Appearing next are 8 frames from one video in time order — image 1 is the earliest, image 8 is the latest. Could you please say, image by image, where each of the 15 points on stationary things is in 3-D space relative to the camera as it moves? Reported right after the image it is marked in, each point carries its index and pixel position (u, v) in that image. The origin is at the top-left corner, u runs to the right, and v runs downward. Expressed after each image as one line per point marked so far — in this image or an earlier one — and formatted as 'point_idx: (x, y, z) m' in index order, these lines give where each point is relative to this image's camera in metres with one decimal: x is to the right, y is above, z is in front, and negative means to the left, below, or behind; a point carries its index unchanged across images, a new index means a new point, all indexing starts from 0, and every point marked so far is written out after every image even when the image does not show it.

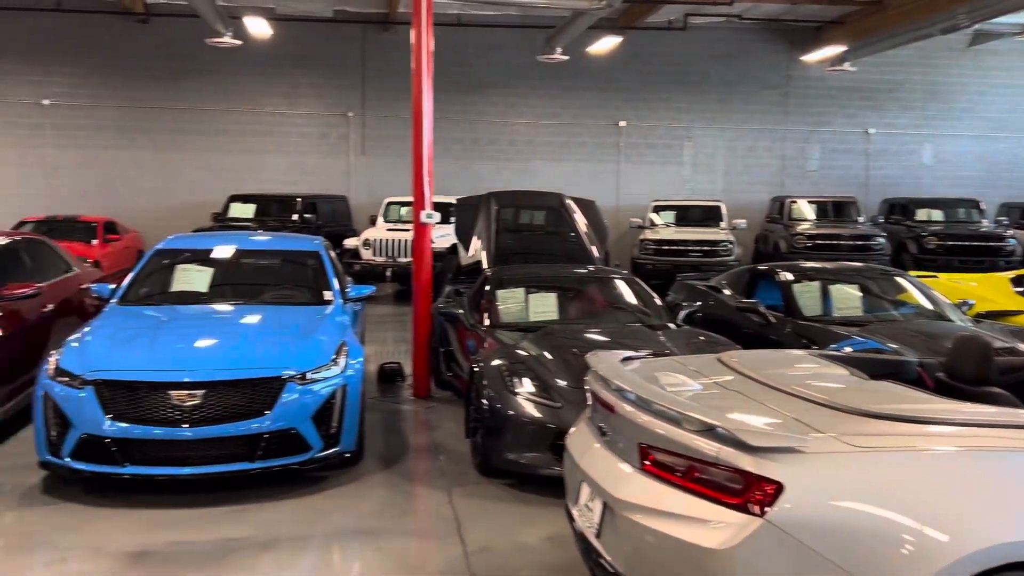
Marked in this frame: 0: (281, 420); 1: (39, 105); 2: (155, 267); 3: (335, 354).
0: (-1.1, -0.6, +4.0) m
1: (-7.6, +2.9, +13.5) m
2: (-2.3, +0.1, +5.6) m
3: (-0.9, -0.3, +4.4) m
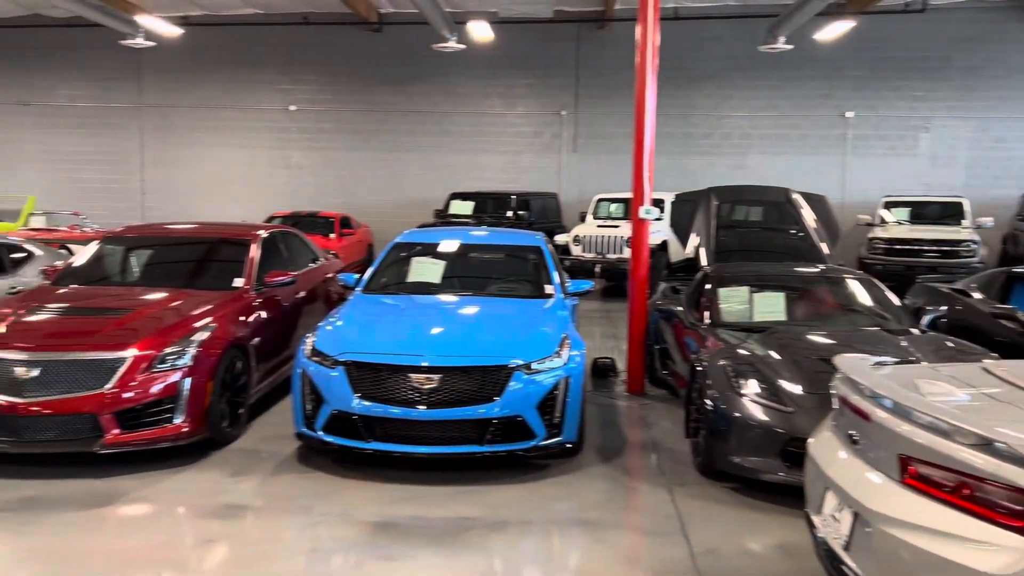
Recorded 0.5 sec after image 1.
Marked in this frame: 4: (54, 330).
0: (0.0, -0.6, +4.1) m
1: (-4.0, +3.1, +14.9) m
2: (-0.8, +0.2, +6.0) m
3: (+0.2, -0.3, +4.5) m
4: (-2.3, -0.2, +4.3) m
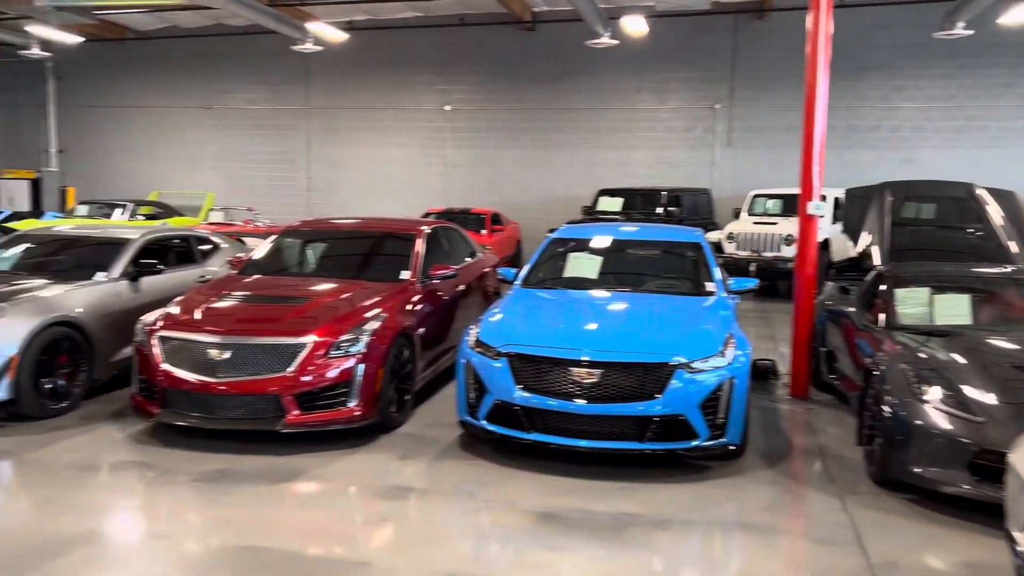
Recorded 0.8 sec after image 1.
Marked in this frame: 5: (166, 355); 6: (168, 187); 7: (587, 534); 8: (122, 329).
0: (+0.8, -0.6, +4.1) m
1: (-1.3, +3.2, +15.3) m
2: (+0.3, +0.2, +6.0) m
3: (+1.1, -0.3, +4.4) m
4: (-1.5, -0.1, +4.7) m
5: (-1.8, -0.4, +4.5) m
6: (-6.9, +2.0, +16.8) m
7: (+0.3, -1.0, +3.6) m
8: (-2.5, -0.3, +5.4) m
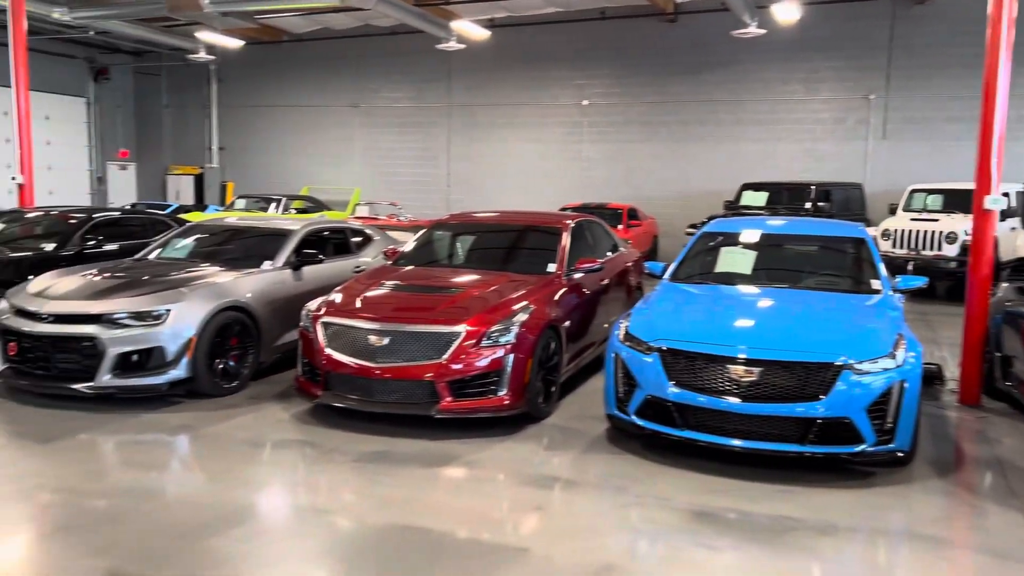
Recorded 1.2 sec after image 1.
0: (+1.5, -0.6, +3.9) m
1: (+1.3, +3.3, +15.3) m
2: (+1.3, +0.3, +5.9) m
3: (+1.9, -0.3, +4.2) m
4: (-0.7, -0.1, +4.8) m
5: (-1.0, -0.3, +4.7) m
6: (-4.1, +2.2, +17.6) m
7: (+1.0, -1.0, +3.5) m
8: (-1.5, -0.2, +5.7) m
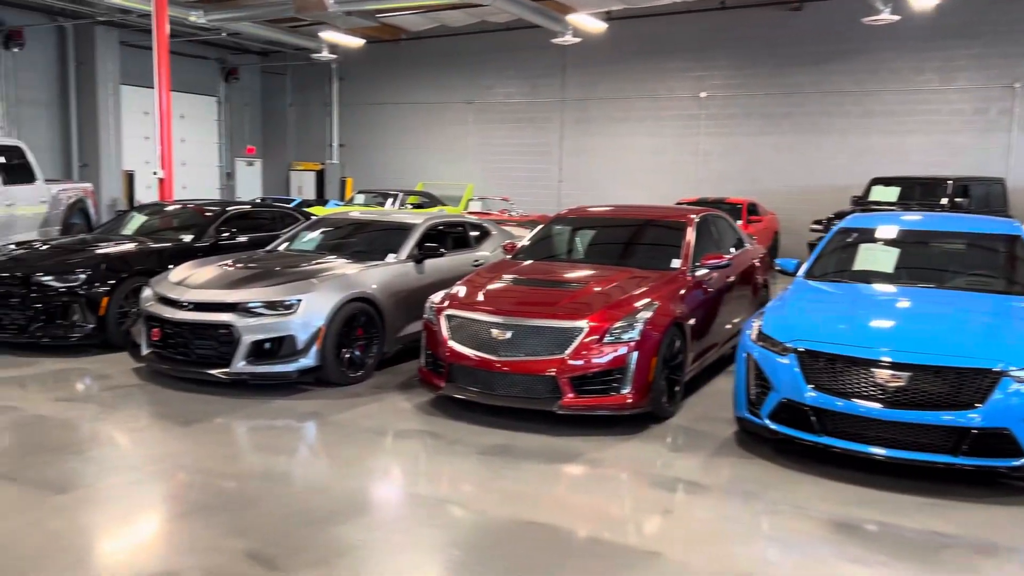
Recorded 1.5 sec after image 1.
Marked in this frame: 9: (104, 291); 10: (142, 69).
0: (+2.0, -0.6, +3.6) m
1: (+3.3, +3.3, +15.0) m
2: (+2.1, +0.3, +5.6) m
3: (+2.5, -0.3, +3.8) m
4: (0.0, -0.1, +4.8) m
5: (-0.3, -0.2, +4.7) m
6: (-1.7, +2.3, +17.9) m
7: (+1.5, -1.0, +3.3) m
8: (-0.7, -0.1, +5.8) m
9: (-2.9, 0.0, +6.0) m
10: (-7.5, +4.4, +17.2) m
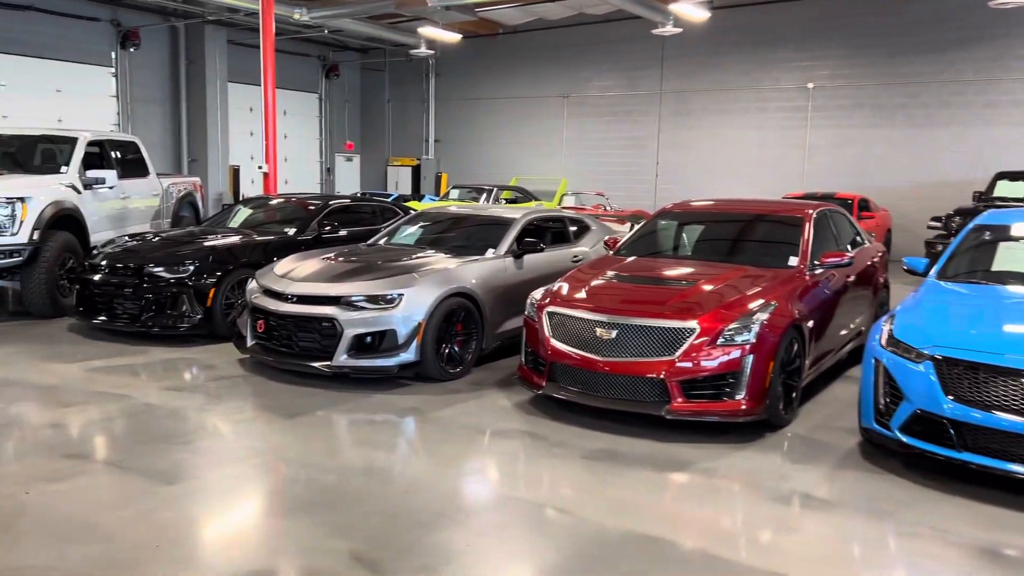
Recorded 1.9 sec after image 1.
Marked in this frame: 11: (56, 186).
0: (+2.5, -0.6, +3.2) m
1: (+5.0, +3.4, +14.3) m
2: (+2.8, +0.3, +5.2) m
3: (+2.9, -0.3, +3.4) m
4: (+0.6, 0.0, +4.6) m
5: (+0.2, -0.2, +4.6) m
6: (+0.3, +2.4, +17.8) m
7: (+1.9, -1.0, +2.9) m
8: (0.0, -0.1, +5.7) m
9: (-2.1, 0.0, +6.1) m
10: (-5.5, +4.6, +17.7) m
11: (-3.8, +0.9, +7.1) m
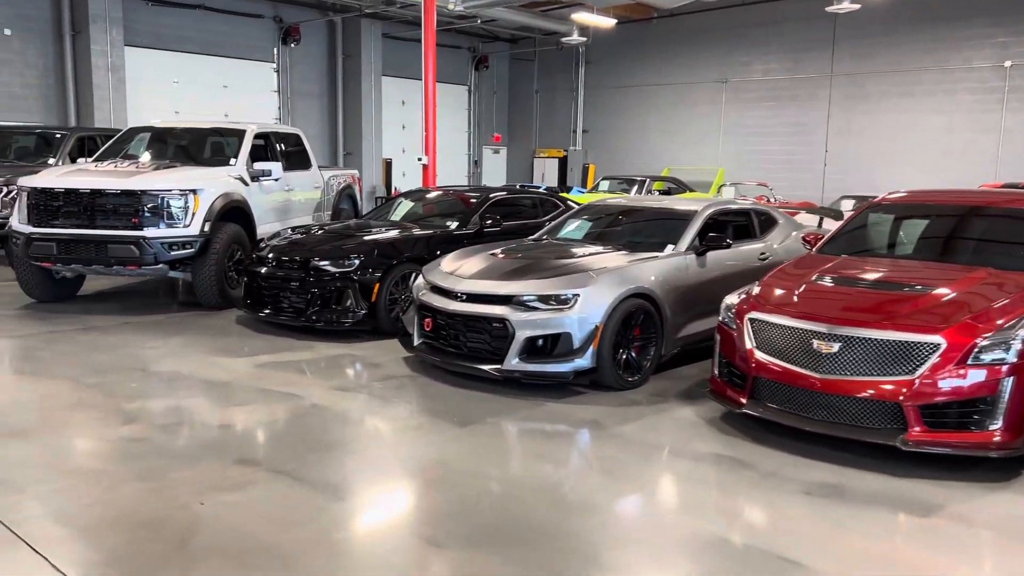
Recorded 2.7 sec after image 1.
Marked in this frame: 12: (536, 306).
0: (+3.1, -0.6, +2.3) m
1: (+7.5, +3.3, +12.9) m
2: (+3.8, +0.2, +4.2) m
3: (+3.6, -0.4, +2.4) m
4: (+1.6, -0.1, +4.0) m
5: (+1.2, -0.2, +4.1) m
6: (+3.4, +2.5, +17.1) m
7: (+2.5, -1.1, +2.2) m
8: (+1.1, -0.1, +5.2) m
9: (-0.9, +0.1, +5.9) m
10: (-2.4, +4.8, +17.8) m
11: (-2.4, +0.9, +7.1) m
12: (+0.1, -0.1, +4.5) m
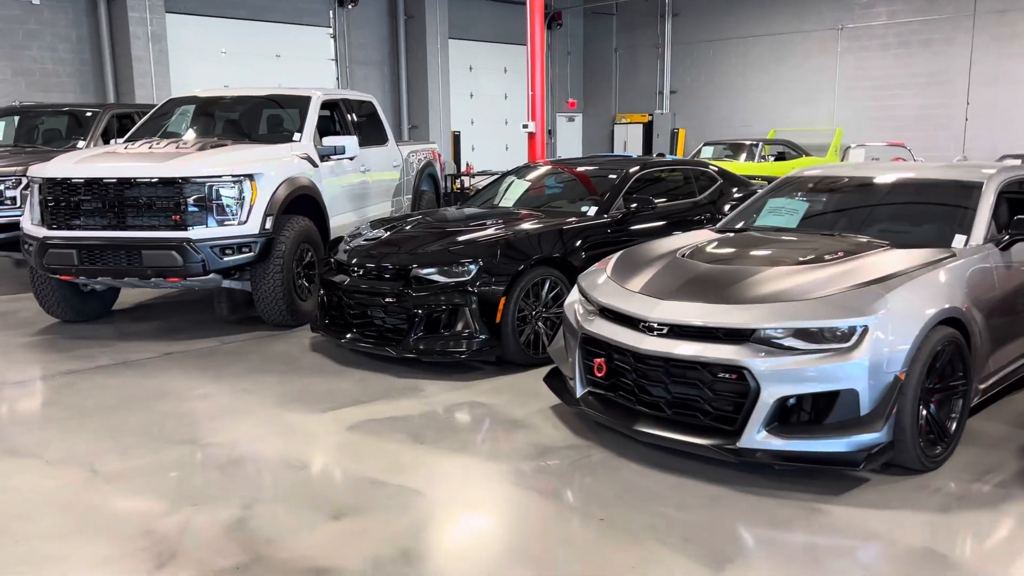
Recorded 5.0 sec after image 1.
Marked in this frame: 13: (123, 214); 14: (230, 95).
0: (+3.8, -0.7, +0.5) m
1: (+8.7, +3.7, +10.6) m
2: (+4.6, +0.2, +2.3) m
3: (+4.3, -0.5, +0.6) m
4: (+2.3, -0.1, +2.2) m
5: (+1.9, -0.3, +2.3) m
6: (+4.9, +2.9, +15.1) m
7: (+3.2, -1.2, +0.4) m
8: (+1.9, -0.2, +3.4) m
9: (-0.1, 0.0, +4.3) m
10: (-0.9, +5.1, +16.1) m
11: (-1.5, +0.9, +5.6) m
12: (+0.9, -0.2, +2.8) m
13: (-2.3, +0.4, +5.0) m
14: (-2.2, +1.5, +6.5) m
